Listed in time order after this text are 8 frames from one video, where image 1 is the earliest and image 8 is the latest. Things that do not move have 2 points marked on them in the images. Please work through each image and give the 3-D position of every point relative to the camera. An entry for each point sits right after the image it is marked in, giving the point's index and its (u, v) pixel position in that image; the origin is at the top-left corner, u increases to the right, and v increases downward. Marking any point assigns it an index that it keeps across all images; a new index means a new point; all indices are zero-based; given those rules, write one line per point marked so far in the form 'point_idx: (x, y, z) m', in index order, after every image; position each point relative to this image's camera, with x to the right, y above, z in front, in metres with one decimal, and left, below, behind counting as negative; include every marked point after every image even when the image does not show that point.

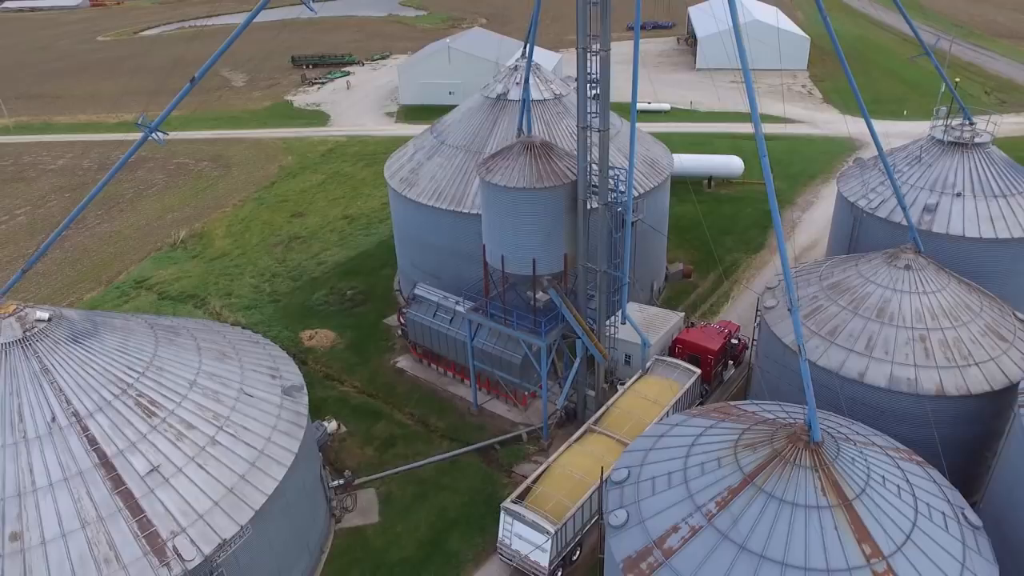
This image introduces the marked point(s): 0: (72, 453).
0: (-10.9, -4.1, +19.6) m
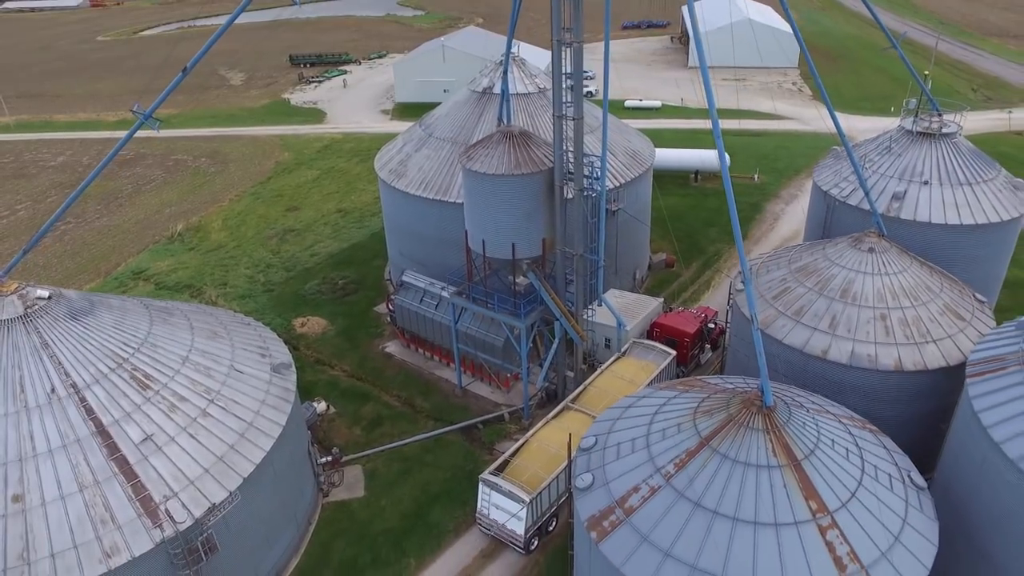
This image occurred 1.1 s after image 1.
0: (-11.6, -3.5, +20.8) m
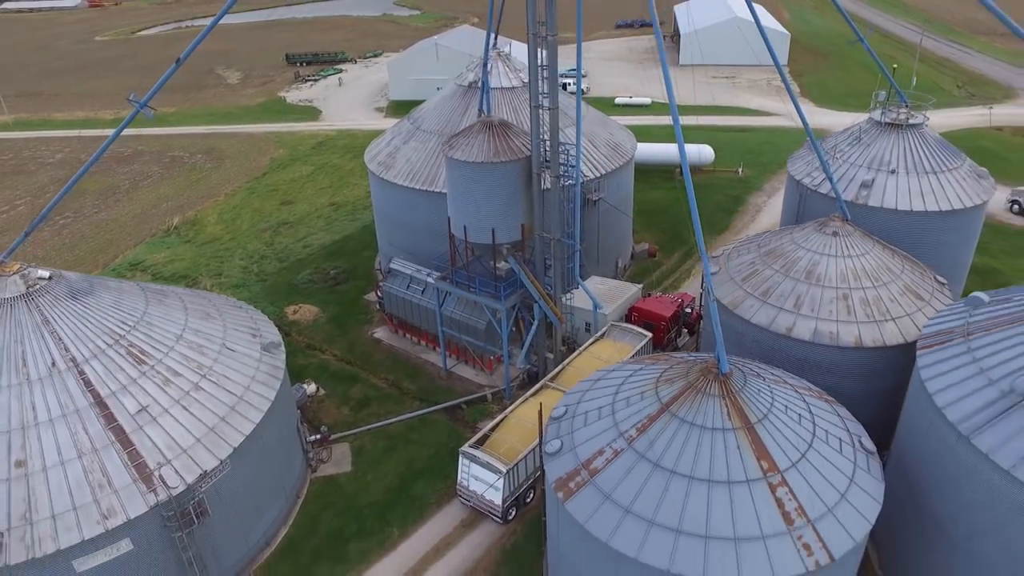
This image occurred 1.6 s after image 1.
0: (-12.3, -2.9, +22.0) m
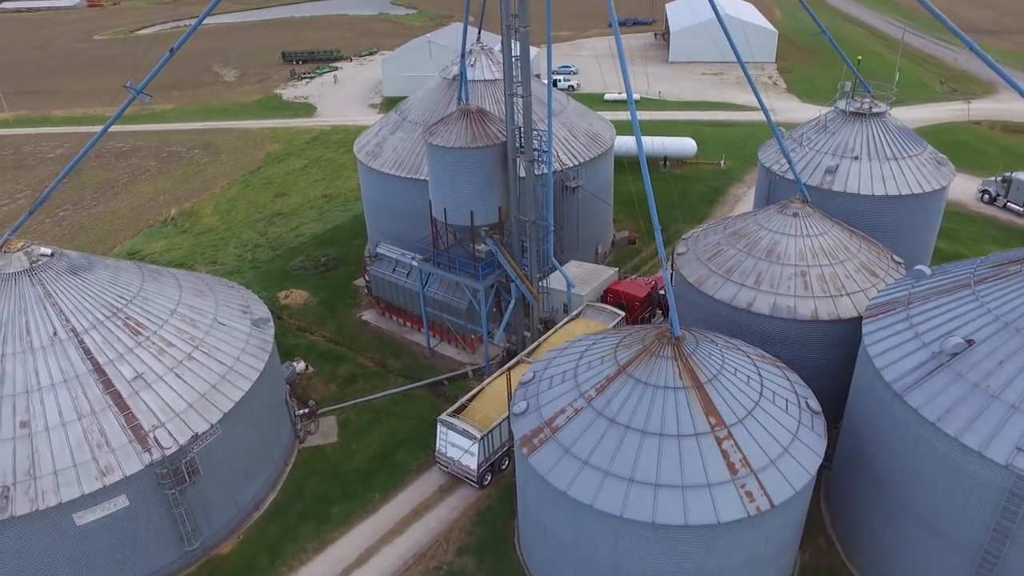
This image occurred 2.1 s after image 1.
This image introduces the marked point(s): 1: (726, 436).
0: (-13.1, -2.2, +23.5) m
1: (+5.4, -3.7, +19.8) m
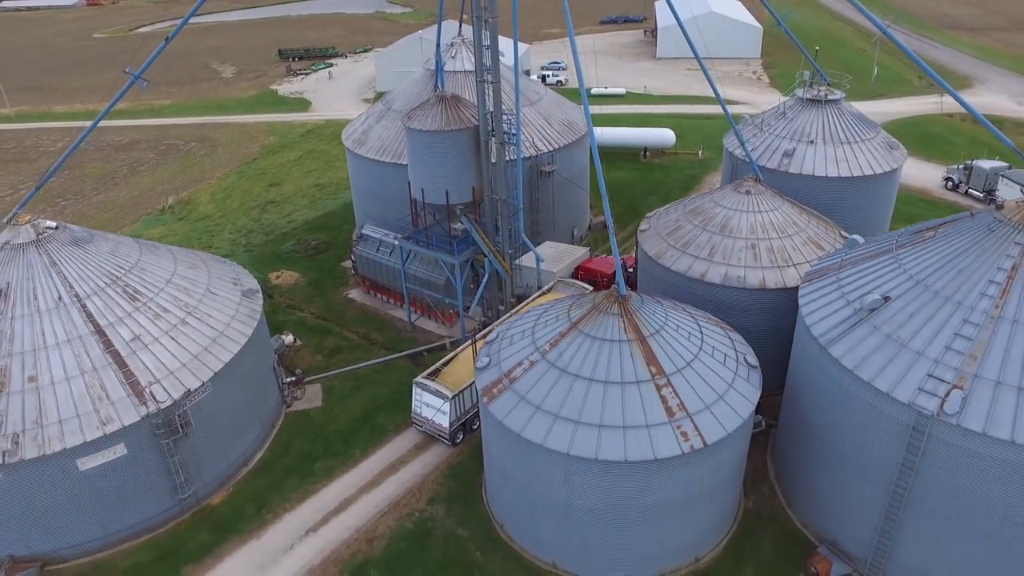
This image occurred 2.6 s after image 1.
0: (-14.3, -1.1, +25.7) m
1: (+4.2, -2.6, +22.0) m
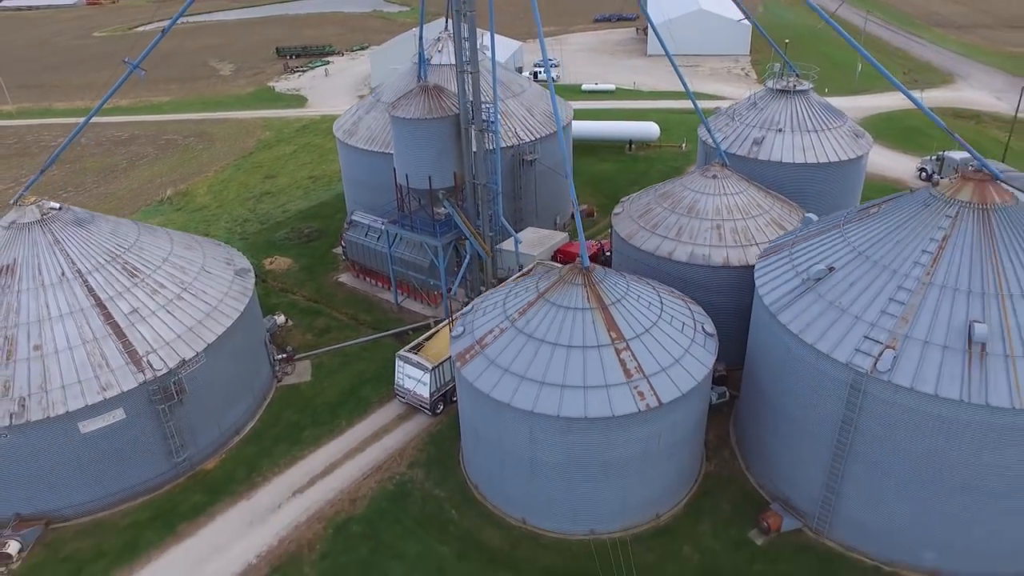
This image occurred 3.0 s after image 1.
0: (-15.2, -0.3, +27.5) m
1: (+3.4, -1.8, +23.8) m
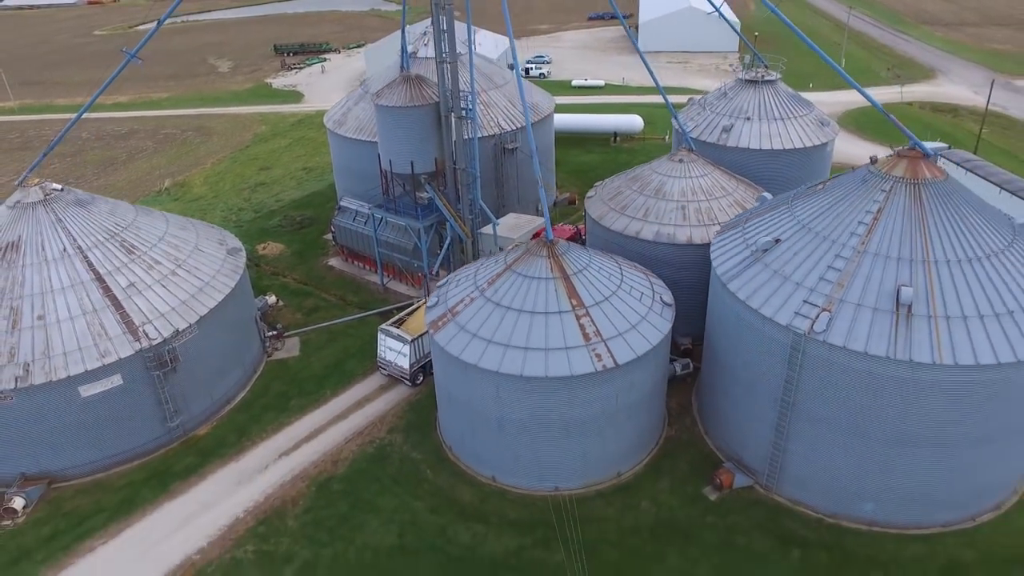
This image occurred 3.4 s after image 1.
0: (-16.2, +0.6, +29.4) m
1: (+2.3, -0.8, +25.6) m
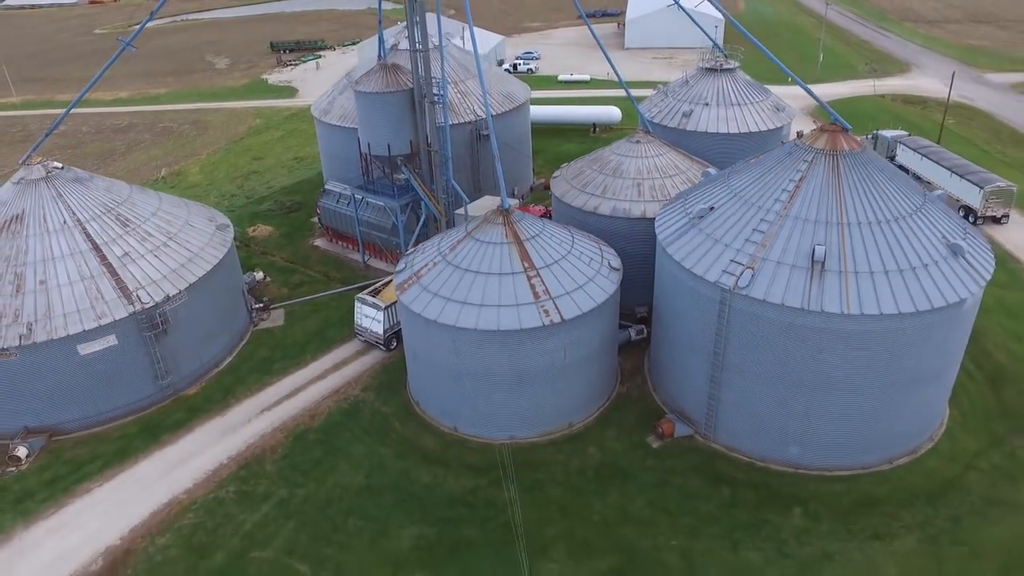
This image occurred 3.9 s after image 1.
0: (-17.7, +1.9, +32.0) m
1: (+0.8, +0.4, +28.2) m
